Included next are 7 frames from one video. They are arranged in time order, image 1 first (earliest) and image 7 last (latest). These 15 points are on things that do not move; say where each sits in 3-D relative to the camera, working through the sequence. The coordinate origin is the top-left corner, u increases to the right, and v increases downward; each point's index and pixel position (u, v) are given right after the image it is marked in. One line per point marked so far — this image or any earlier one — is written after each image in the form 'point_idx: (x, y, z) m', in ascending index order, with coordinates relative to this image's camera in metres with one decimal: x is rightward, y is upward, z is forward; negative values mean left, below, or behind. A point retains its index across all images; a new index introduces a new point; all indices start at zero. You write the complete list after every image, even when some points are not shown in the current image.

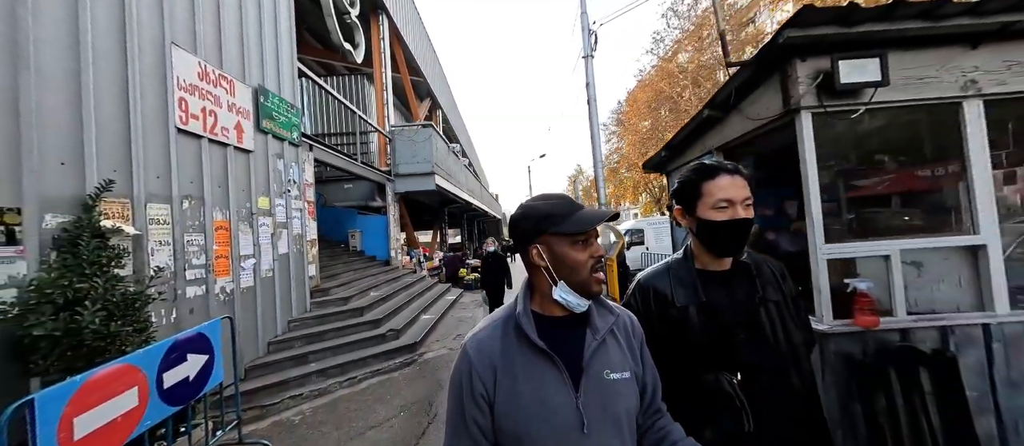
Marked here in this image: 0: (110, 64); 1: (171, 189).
0: (-4.0, +1.5, +3.3) m
1: (-3.9, +0.4, +3.8) m
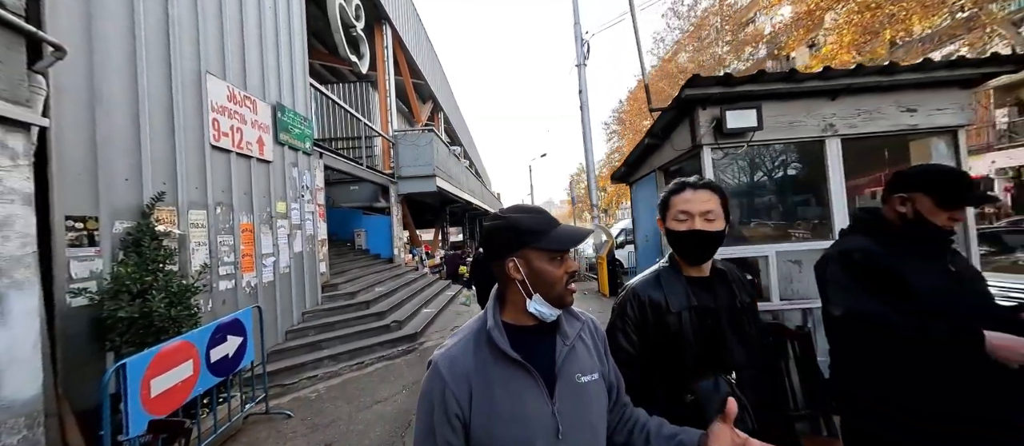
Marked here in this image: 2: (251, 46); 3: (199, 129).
0: (-4.2, +1.5, +3.9) m
1: (-4.1, +0.4, +4.5) m
2: (-4.3, +2.9, +5.4) m
3: (-4.1, +1.3, +4.4) m
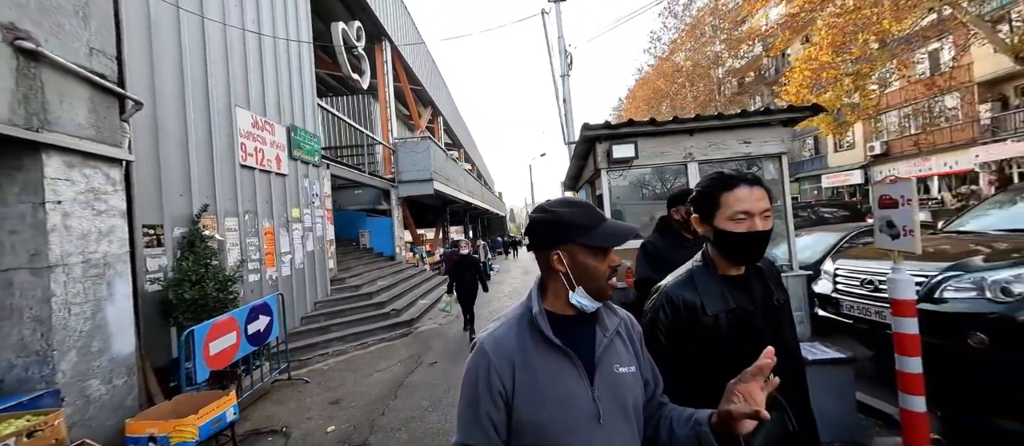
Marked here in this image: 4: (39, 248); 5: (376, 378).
0: (-4.6, +1.4, +5.0) m
1: (-4.5, +0.3, +5.5) m
2: (-4.7, +2.8, +6.5) m
3: (-4.6, +1.2, +5.5) m
4: (-4.3, -0.2, +3.1) m
5: (-2.2, -2.5, +5.5) m
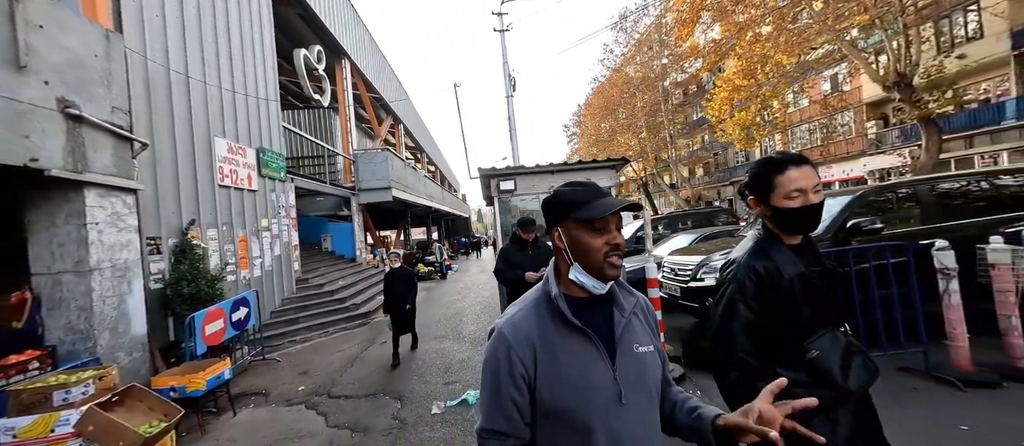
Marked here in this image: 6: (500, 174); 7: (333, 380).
0: (-6.0, +1.2, +6.1) m
1: (-5.9, +0.1, +6.7) m
2: (-6.2, +2.6, +7.6) m
3: (-6.0, +1.0, +6.6) m
4: (-5.5, -0.4, +4.3) m
5: (-3.6, -2.7, +6.8) m
6: (-0.3, +0.8, +6.3) m
7: (-3.1, -2.7, +5.8) m
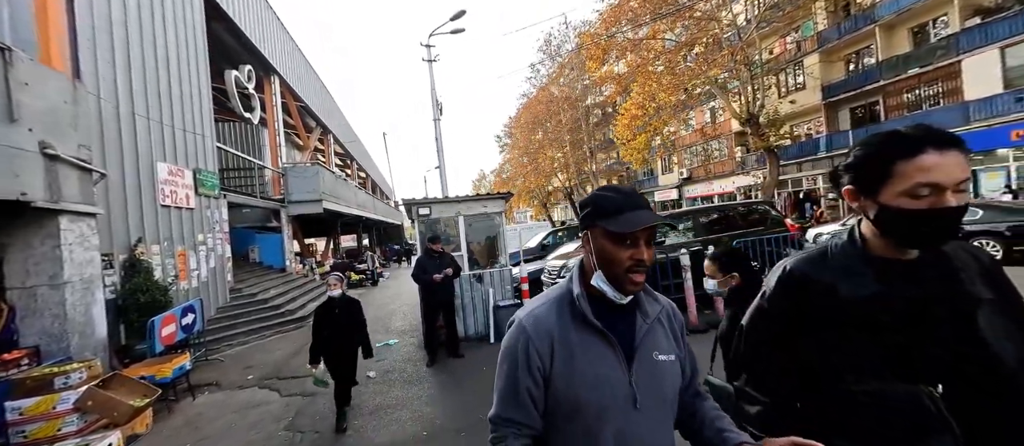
0: (-7.8, +0.8, +6.9) m
1: (-7.8, -0.3, +7.4) m
2: (-8.3, +2.2, +8.3) m
3: (-7.9, +0.6, +7.4) m
4: (-7.0, -0.7, +5.1) m
5: (-5.6, -3.1, +8.0) m
6: (-2.3, +0.5, +8.1) m
7: (-4.9, -3.1, +7.0) m
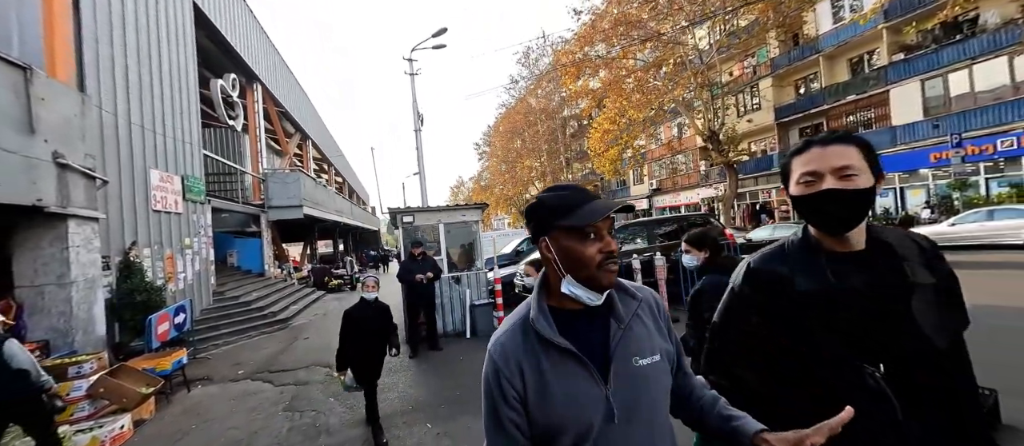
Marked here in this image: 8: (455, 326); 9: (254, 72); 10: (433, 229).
0: (-8.3, +0.8, +7.3) m
1: (-8.4, -0.4, +7.8) m
2: (-8.9, +2.1, +8.7) m
3: (-8.5, +0.5, +7.7) m
4: (-7.4, -0.8, +5.5) m
5: (-6.2, -3.2, +8.4) m
6: (-2.9, +0.3, +8.9) m
7: (-5.5, -3.2, +7.5) m
8: (-1.4, -2.5, +8.3) m
9: (-11.6, +6.8, +15.0) m
10: (-2.2, -0.2, +9.2) m
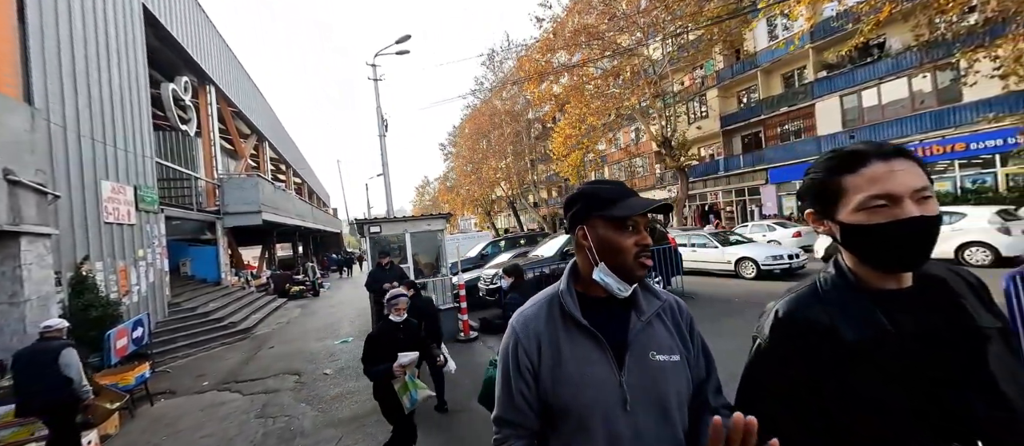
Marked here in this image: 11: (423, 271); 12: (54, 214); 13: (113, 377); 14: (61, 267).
0: (-9.2, +0.5, +7.1) m
1: (-9.3, -0.7, +7.6) m
2: (-9.9, +1.8, +8.5) m
3: (-9.4, +0.2, +7.6) m
4: (-8.1, -1.1, +5.5) m
5: (-7.2, -3.5, +8.5) m
6: (-4.0, +0.1, +9.2) m
7: (-6.3, -3.4, +7.6) m
8: (-2.4, -2.8, +8.7) m
9: (-13.2, +6.5, +14.5) m
10: (-3.2, -0.4, +9.6) m
11: (-2.6, -1.4, +9.8) m
12: (-8.8, +0.2, +6.5) m
13: (-7.1, -2.7, +5.9) m
14: (-8.8, -0.9, +6.5) m
